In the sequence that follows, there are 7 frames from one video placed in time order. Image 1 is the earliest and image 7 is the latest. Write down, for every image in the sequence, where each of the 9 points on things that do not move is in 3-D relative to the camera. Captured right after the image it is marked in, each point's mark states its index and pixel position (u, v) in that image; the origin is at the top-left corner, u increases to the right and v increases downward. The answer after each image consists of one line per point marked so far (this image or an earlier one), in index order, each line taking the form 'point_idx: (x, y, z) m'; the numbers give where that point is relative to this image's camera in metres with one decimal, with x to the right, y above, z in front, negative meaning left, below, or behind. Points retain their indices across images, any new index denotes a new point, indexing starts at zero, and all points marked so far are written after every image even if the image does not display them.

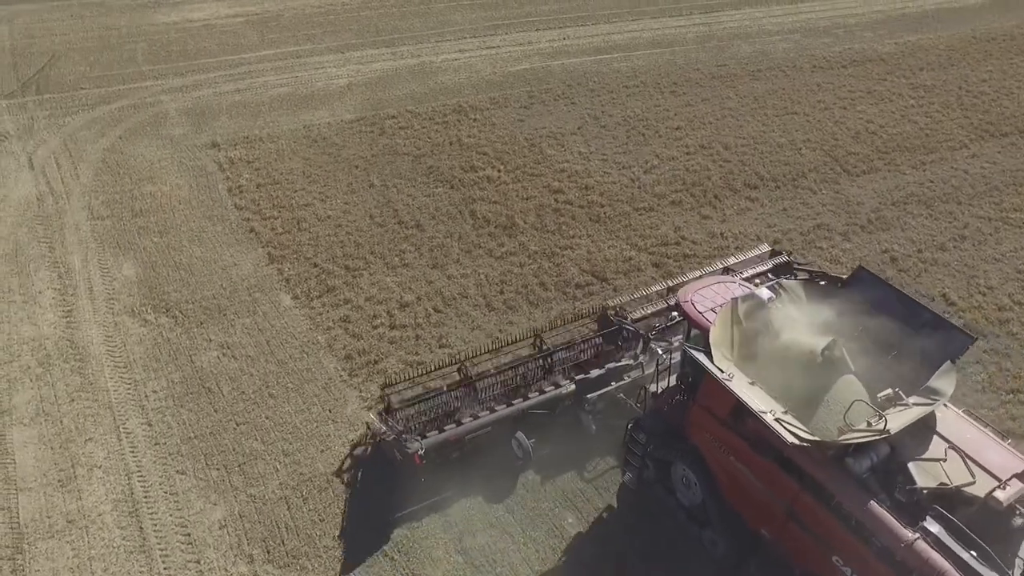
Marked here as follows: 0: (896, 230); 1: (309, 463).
0: (+7.4, +1.1, +14.2) m
1: (-2.5, -2.2, +9.2) m
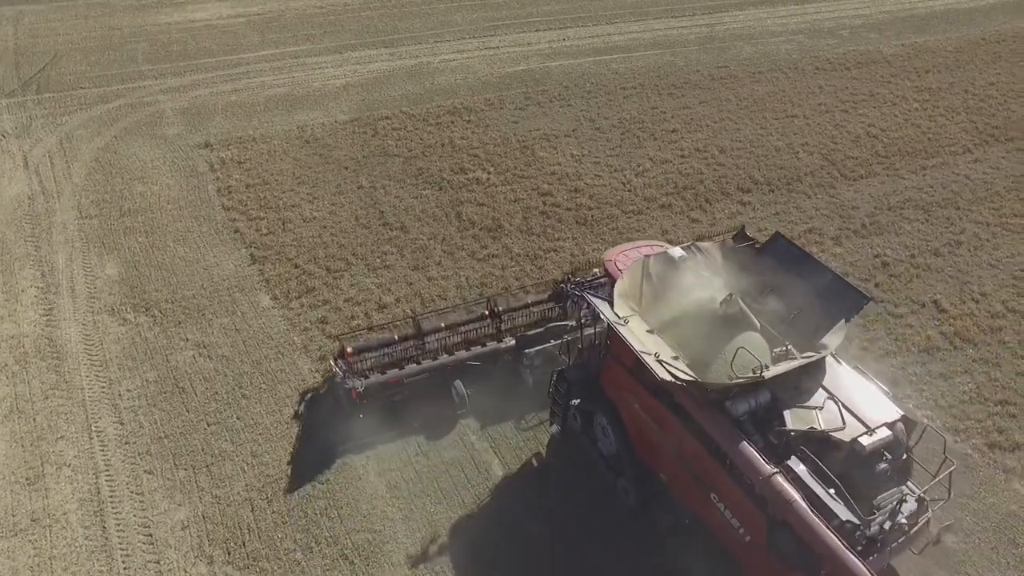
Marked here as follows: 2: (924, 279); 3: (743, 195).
0: (+7.1, +1.0, +13.9) m
1: (-2.9, -2.2, +9.1) m
2: (+7.1, +0.1, +12.8) m
3: (+4.6, +1.9, +14.8) m
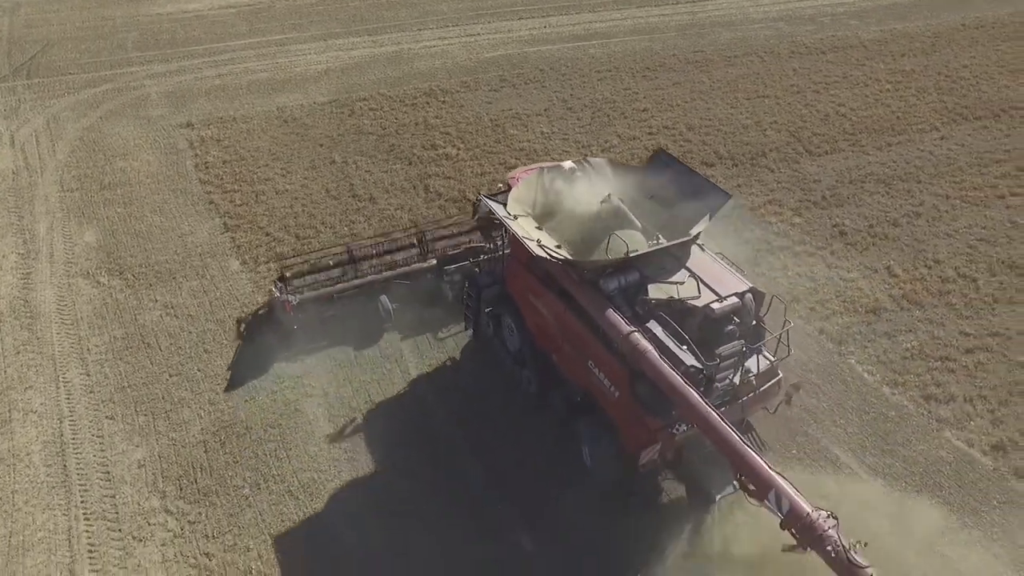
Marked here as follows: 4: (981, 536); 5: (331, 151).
0: (+6.5, +1.6, +14.2) m
1: (-3.6, -1.6, +9.5) m
2: (+6.5, +0.7, +13.1) m
3: (+4.0, +2.4, +15.2) m
4: (+5.4, -2.9, +8.5) m
5: (-3.8, +2.9, +15.5) m
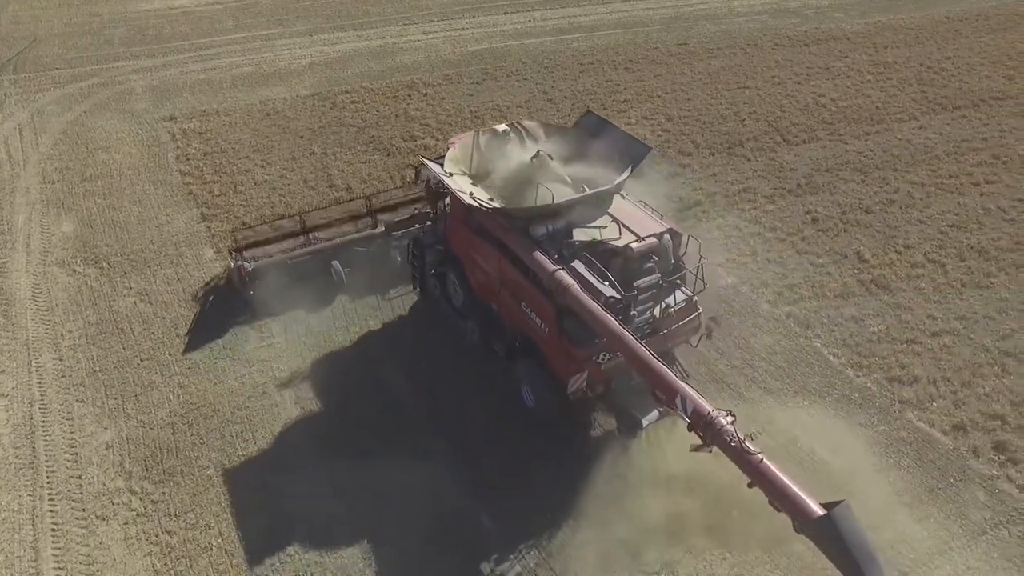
0: (+6.0, +1.8, +14.3) m
1: (-4.1, -1.4, +9.7) m
2: (+6.0, +1.0, +13.2) m
3: (+3.5, +2.7, +15.3) m
4: (+5.0, -2.6, +8.6) m
5: (-4.2, +3.1, +15.6) m
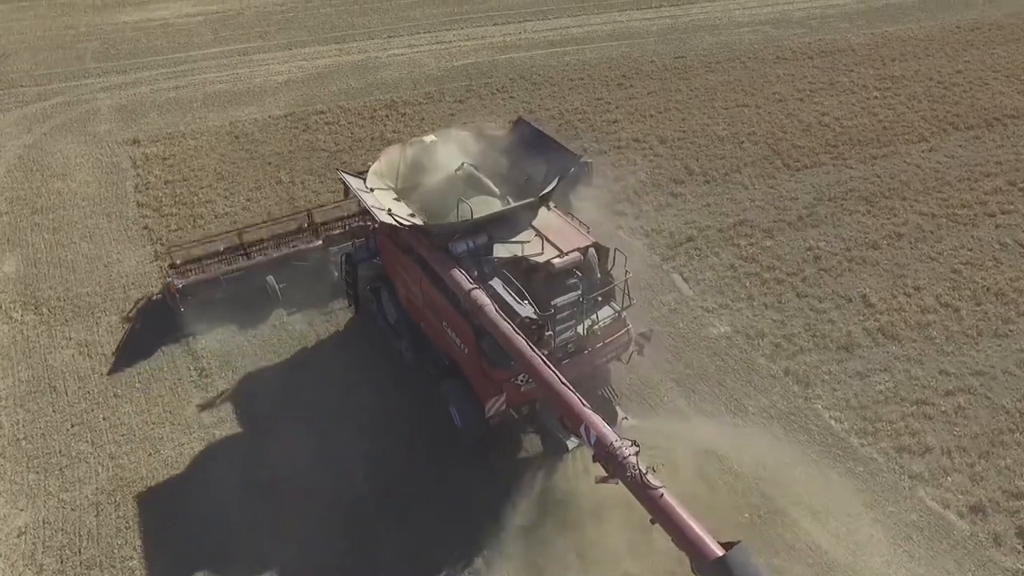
0: (+5.7, +1.1, +13.3) m
1: (-4.5, -2.1, +8.7) m
2: (+5.6, +0.3, +12.1) m
3: (+3.2, +2.0, +14.3) m
4: (+4.5, -3.4, +7.6) m
5: (-4.6, +2.4, +14.6) m
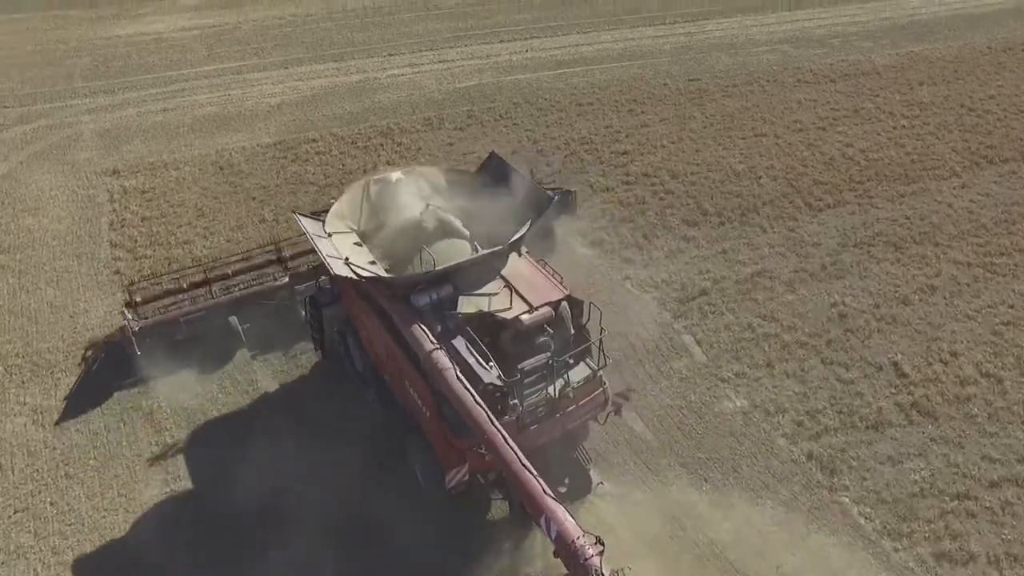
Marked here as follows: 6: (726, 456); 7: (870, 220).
0: (+5.6, +0.2, +12.2) m
1: (-4.6, -2.9, +7.8) m
2: (+5.6, -0.7, +11.1) m
3: (+3.2, +1.1, +13.2) m
4: (+4.4, -4.3, +6.6) m
5: (-4.6, +1.5, +13.7) m
6: (+2.7, -2.1, +9.2) m
7: (+6.6, +1.3, +13.7) m
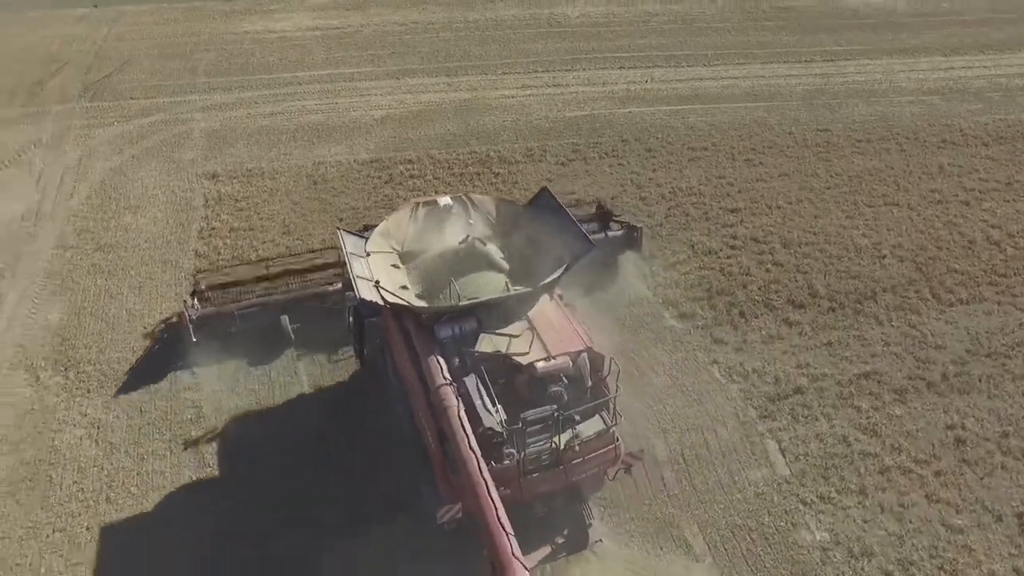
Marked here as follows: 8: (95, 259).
0: (+6.7, -1.5, +10.6) m
1: (-4.4, -3.3, +7.7) m
2: (+6.4, -2.4, +9.5) m
3: (+4.5, -0.3, +11.9) m
4: (+4.1, -5.8, +5.3) m
5: (-3.0, +1.1, +13.5) m
6: (+3.1, -3.4, +8.0) m
7: (+8.0, -0.6, +11.9) m
8: (-7.2, +0.5, +12.8) m
